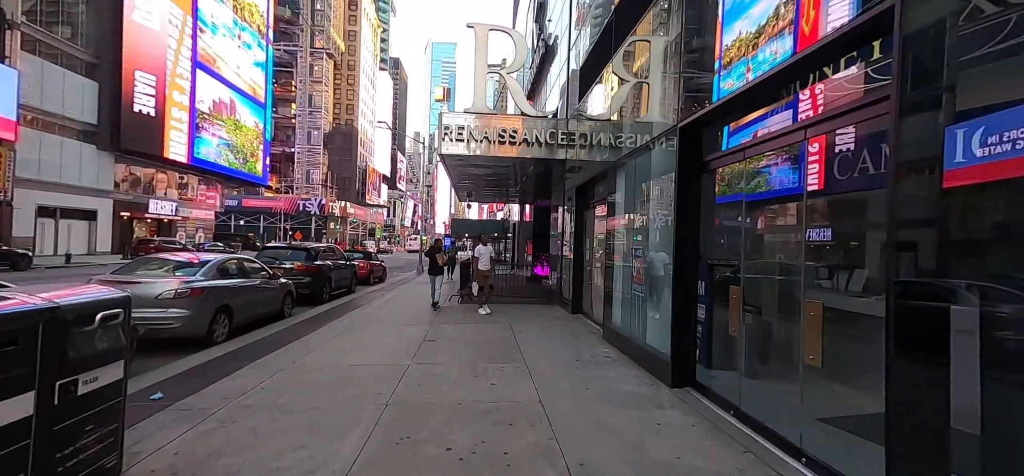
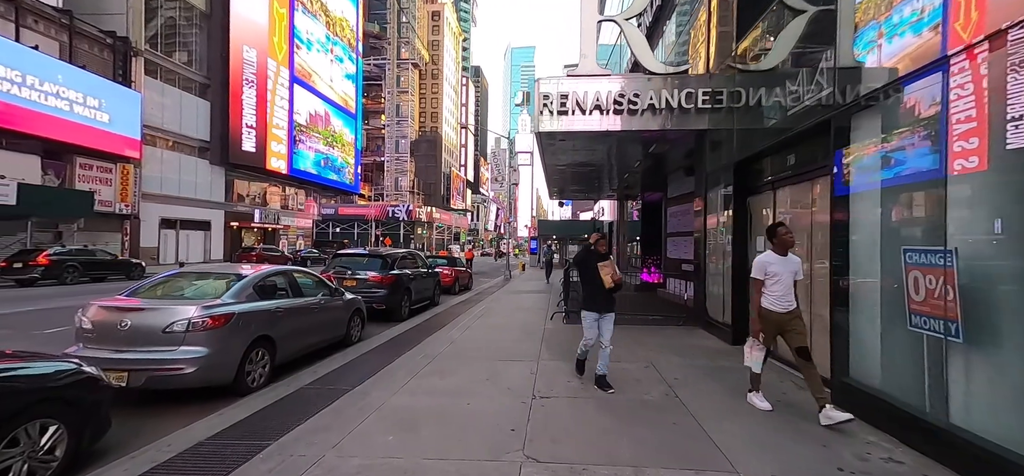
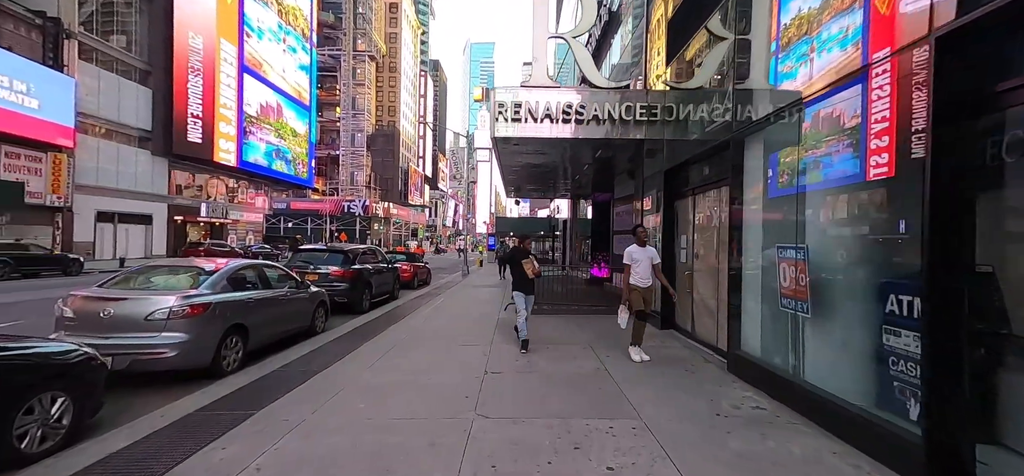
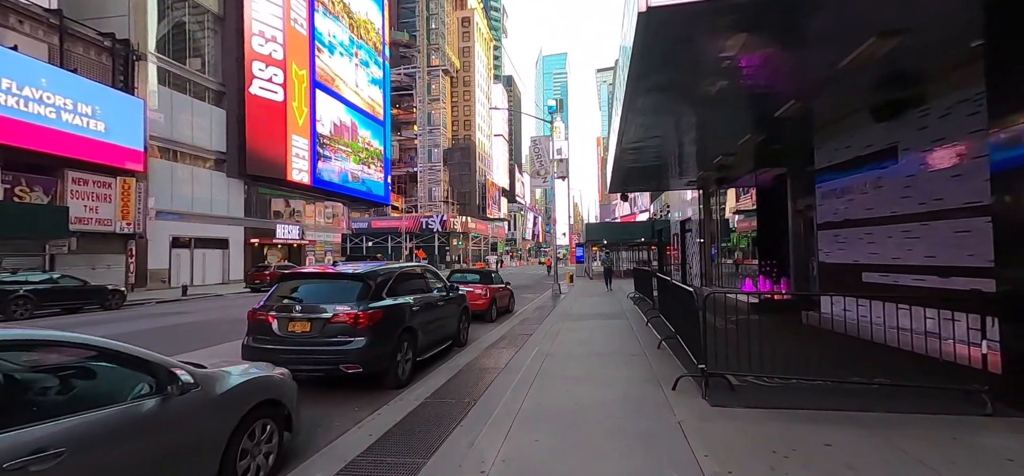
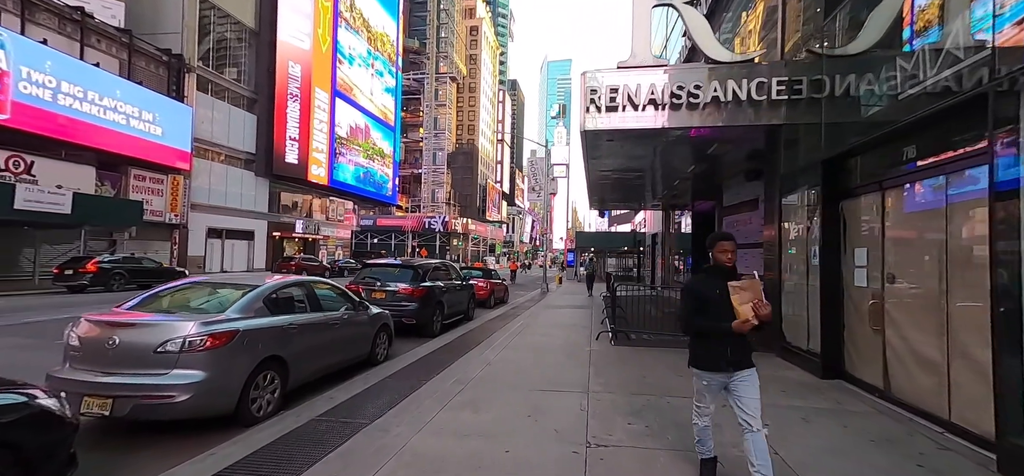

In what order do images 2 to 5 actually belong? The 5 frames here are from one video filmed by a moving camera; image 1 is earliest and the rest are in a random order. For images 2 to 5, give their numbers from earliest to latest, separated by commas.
3, 2, 5, 4
